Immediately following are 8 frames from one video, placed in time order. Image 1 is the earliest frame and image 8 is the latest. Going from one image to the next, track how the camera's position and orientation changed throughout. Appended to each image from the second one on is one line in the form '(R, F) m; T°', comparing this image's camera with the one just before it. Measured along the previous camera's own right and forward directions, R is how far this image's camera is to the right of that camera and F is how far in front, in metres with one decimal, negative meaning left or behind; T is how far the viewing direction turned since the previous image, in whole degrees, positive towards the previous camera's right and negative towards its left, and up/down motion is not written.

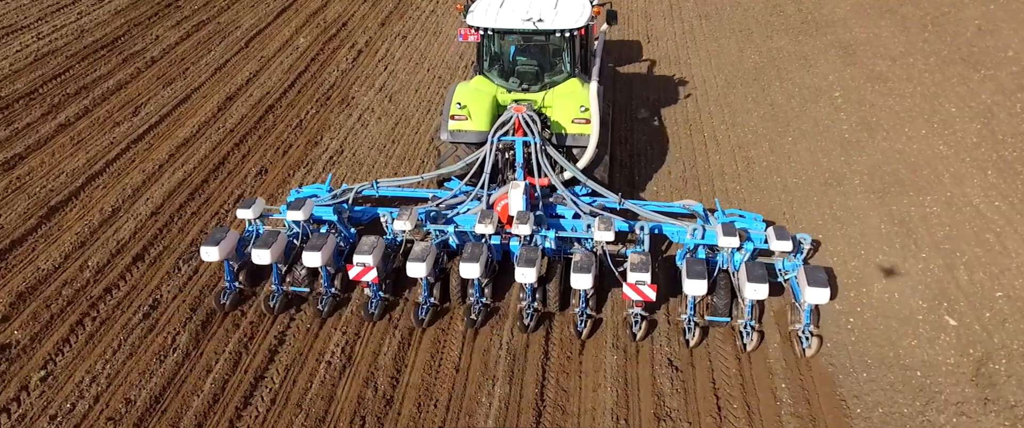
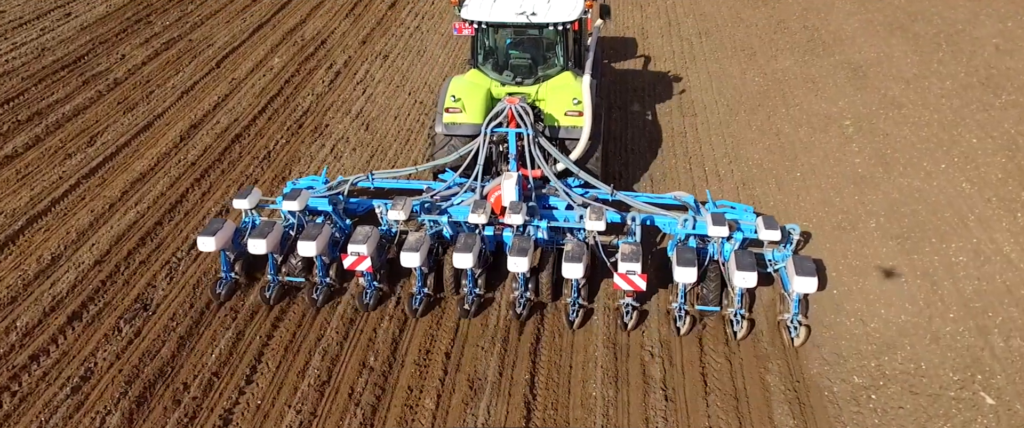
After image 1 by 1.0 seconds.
(0.0, -0.1) m; 0°
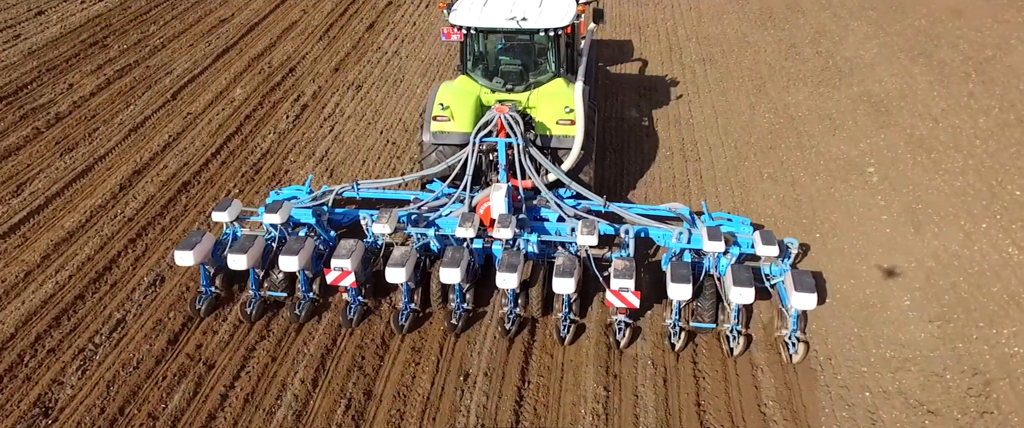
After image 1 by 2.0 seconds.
(+0.1, +0.2) m; 0°
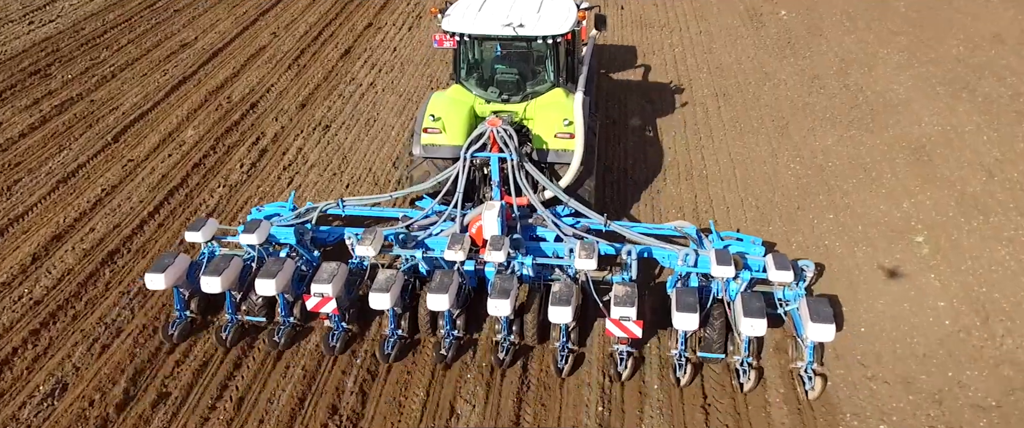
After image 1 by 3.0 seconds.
(+0.1, +0.4) m; 0°
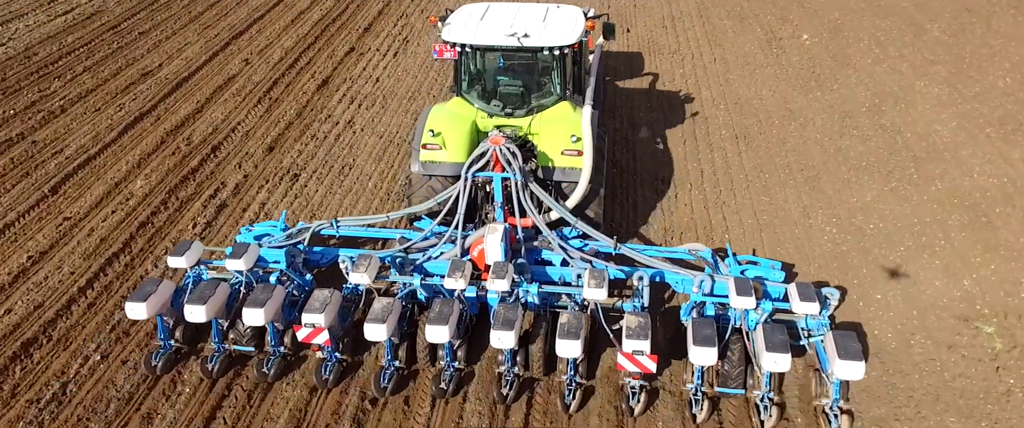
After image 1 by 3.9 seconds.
(0.0, +0.3) m; 0°
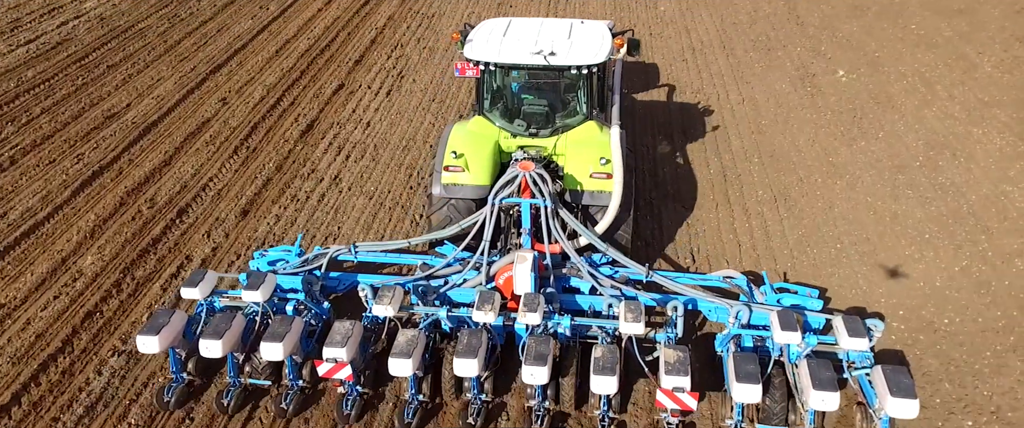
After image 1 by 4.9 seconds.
(-0.2, +0.2) m; 0°
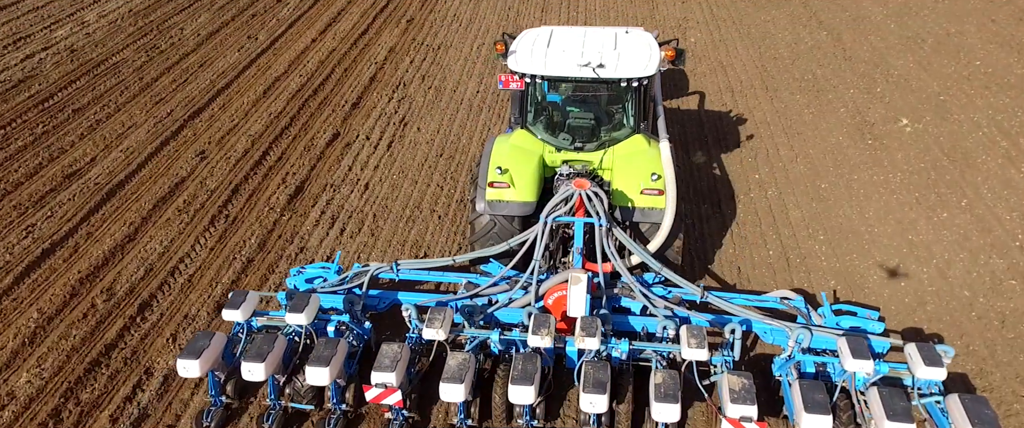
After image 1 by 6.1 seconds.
(-0.3, +0.2) m; 0°
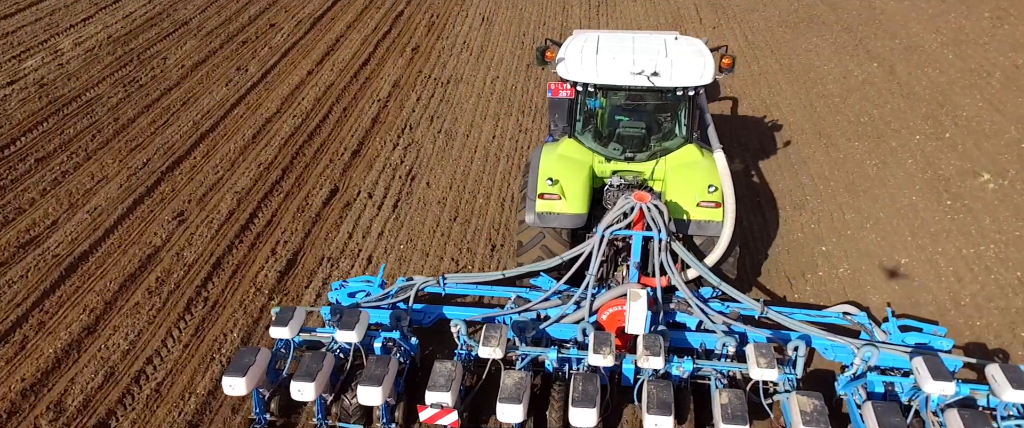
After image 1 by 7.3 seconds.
(-0.3, +0.2) m; 0°
